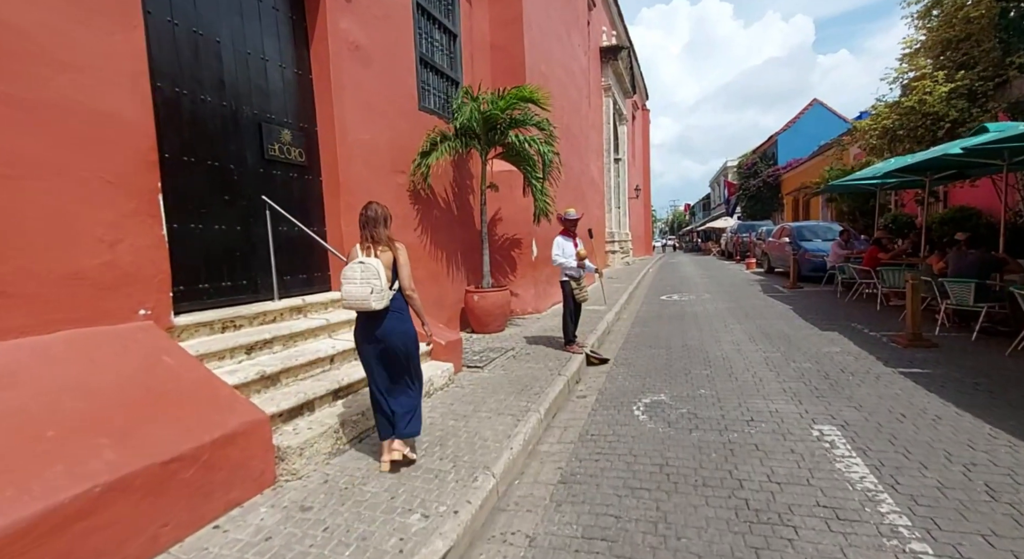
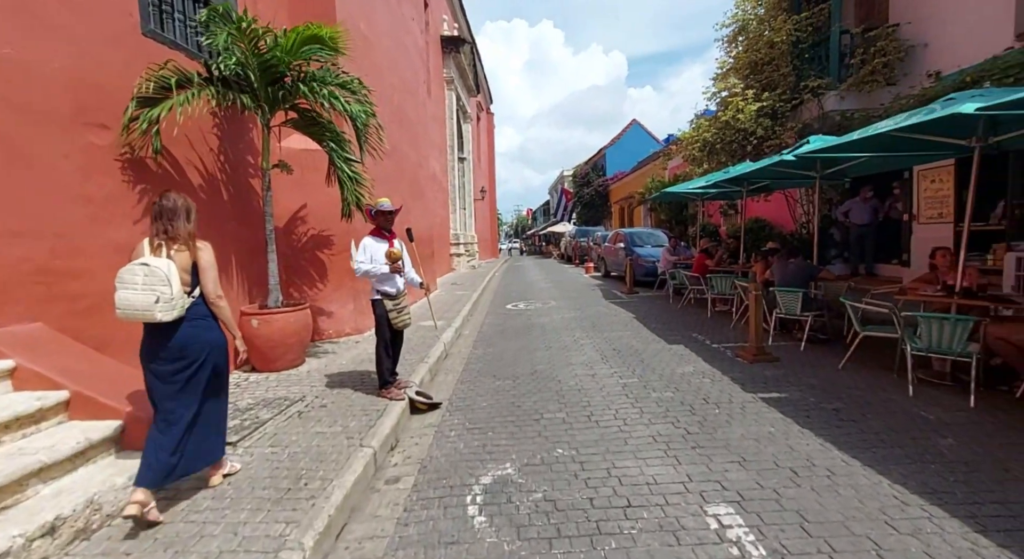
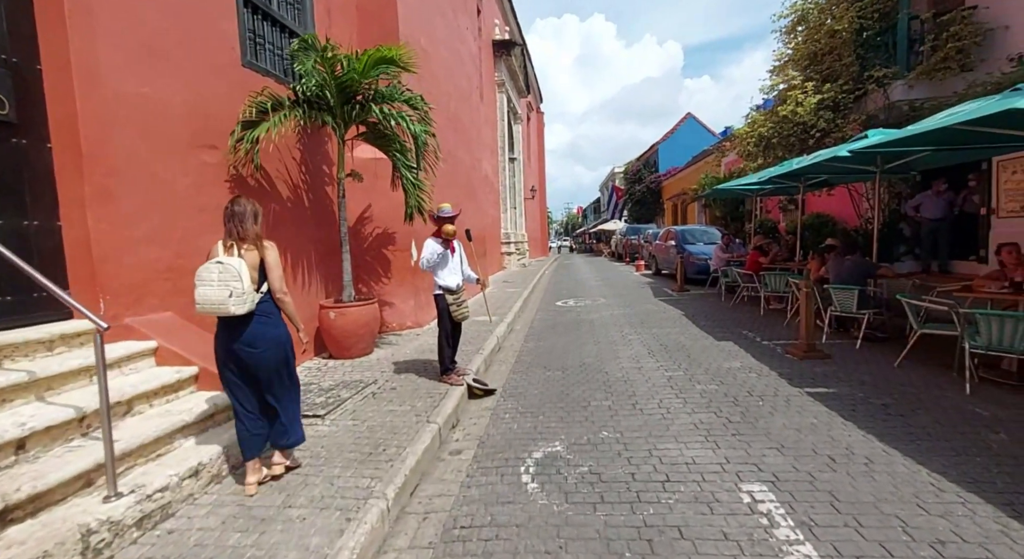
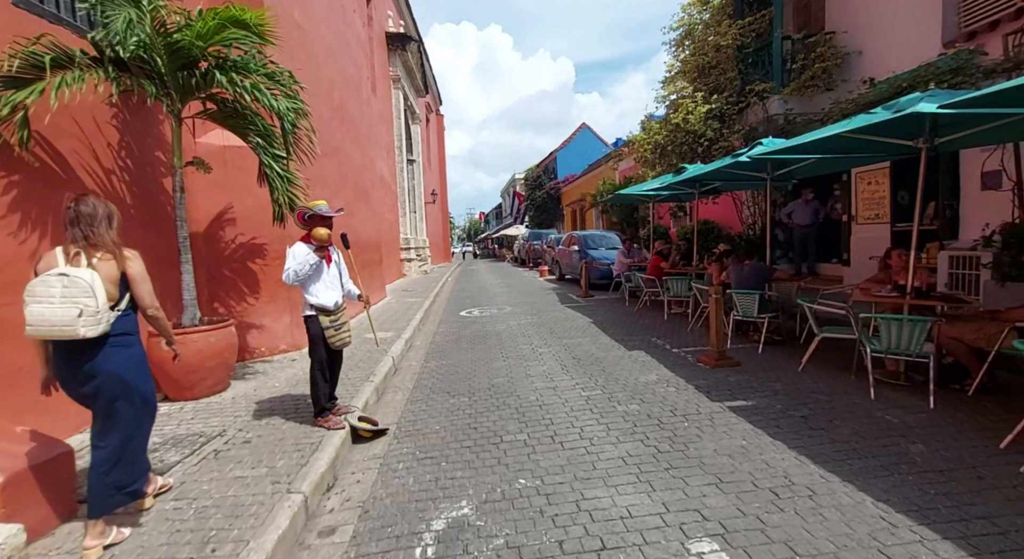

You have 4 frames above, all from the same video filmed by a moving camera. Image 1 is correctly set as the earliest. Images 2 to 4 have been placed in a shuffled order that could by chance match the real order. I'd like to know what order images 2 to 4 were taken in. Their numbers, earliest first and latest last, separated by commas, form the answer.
3, 2, 4
